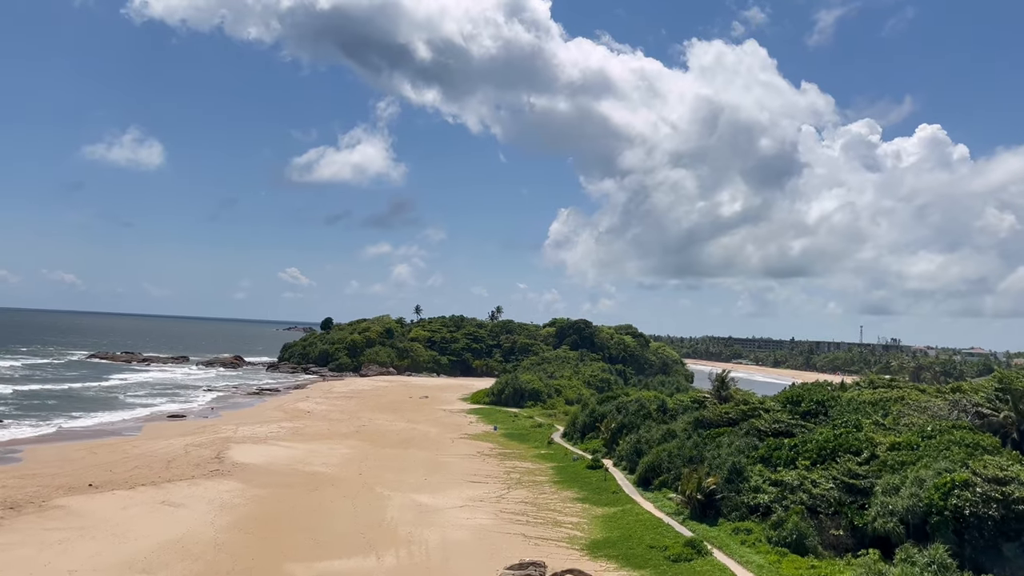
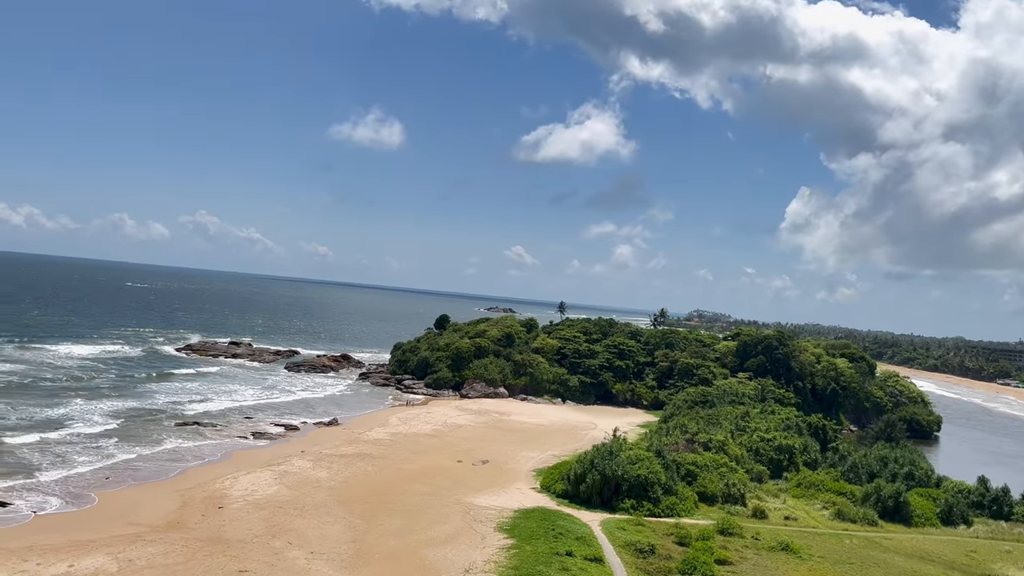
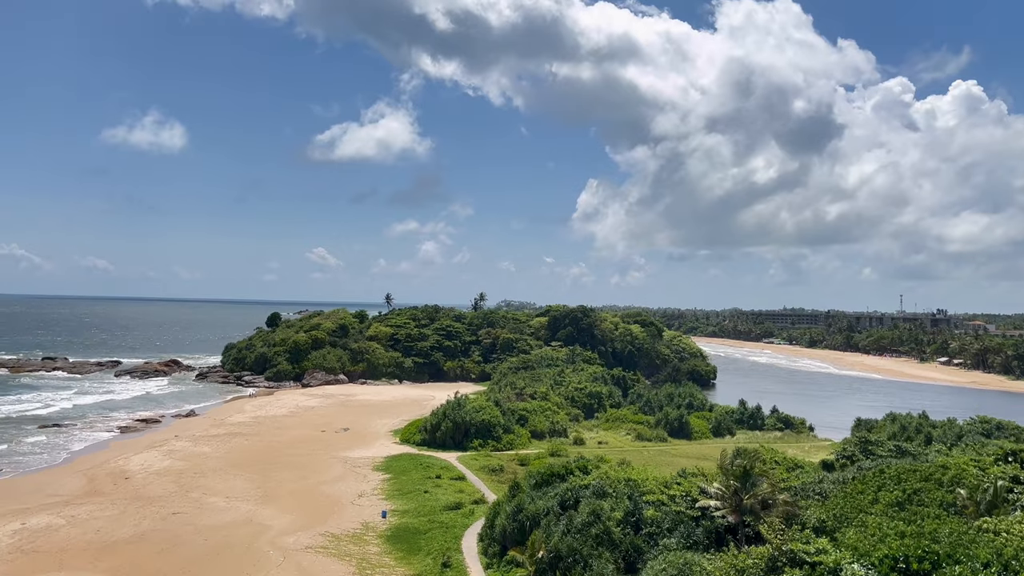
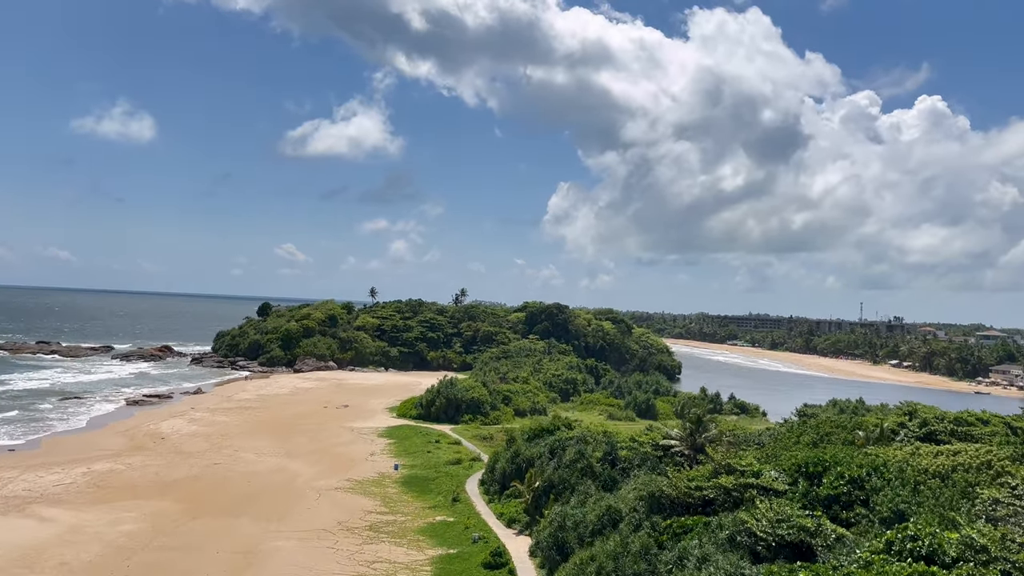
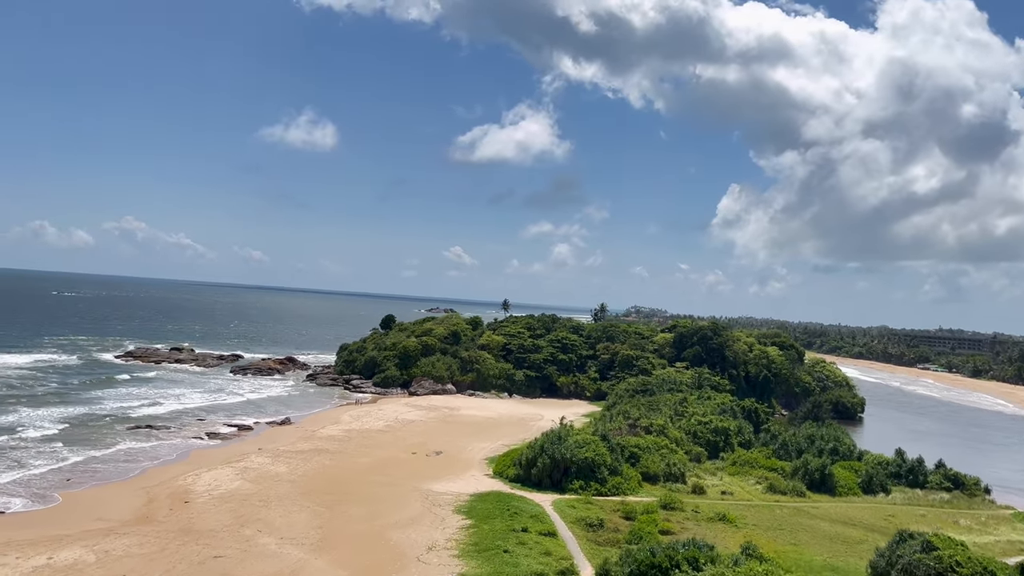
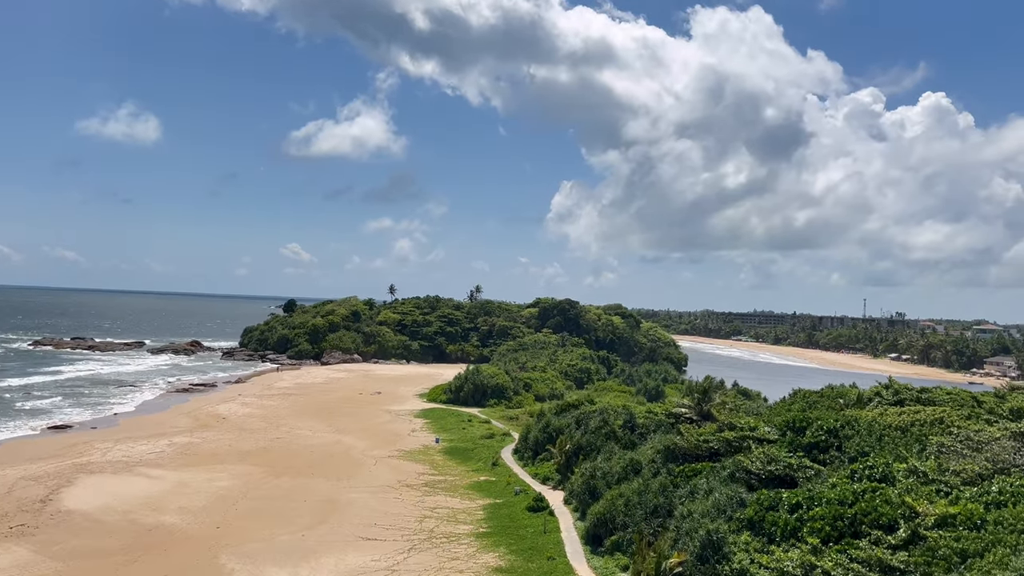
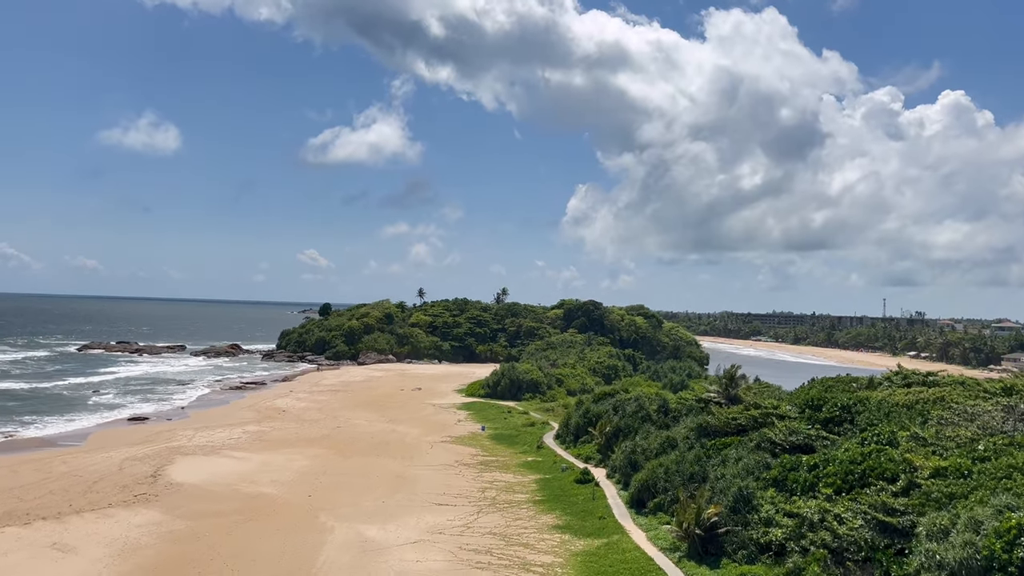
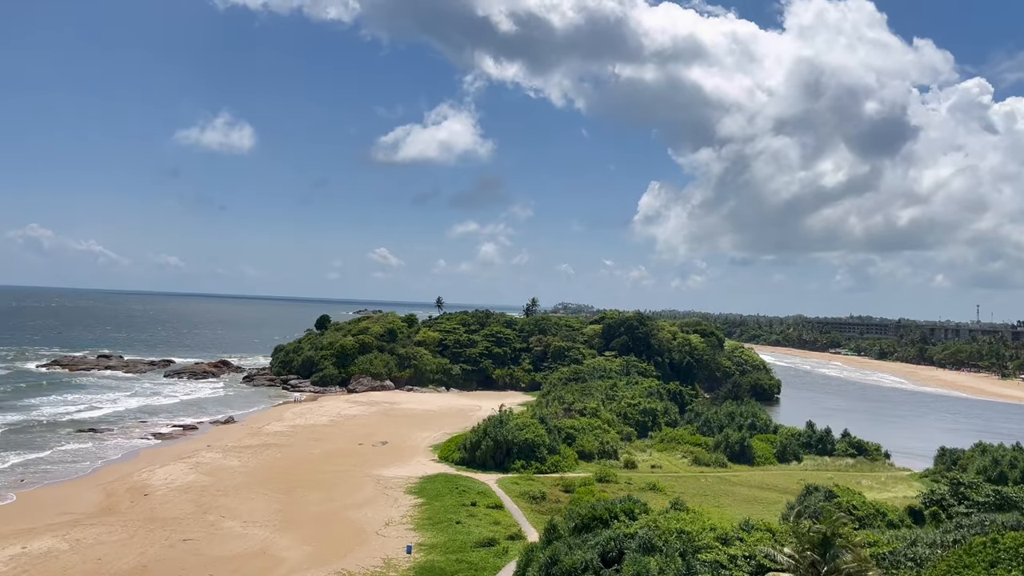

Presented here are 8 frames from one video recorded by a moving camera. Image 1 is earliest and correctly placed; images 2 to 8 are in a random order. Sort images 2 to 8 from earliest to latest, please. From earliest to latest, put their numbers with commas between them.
7, 6, 4, 3, 8, 5, 2
